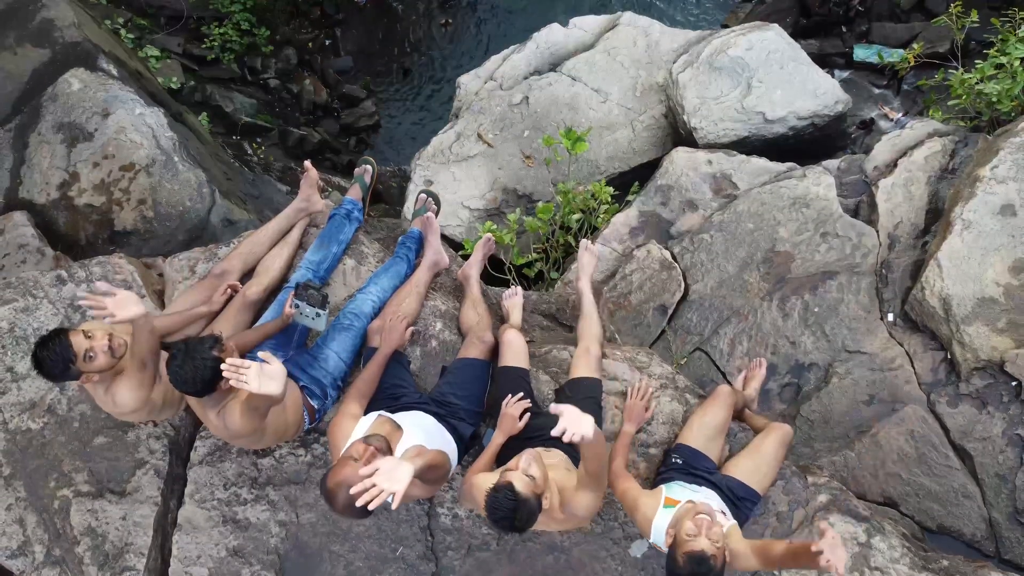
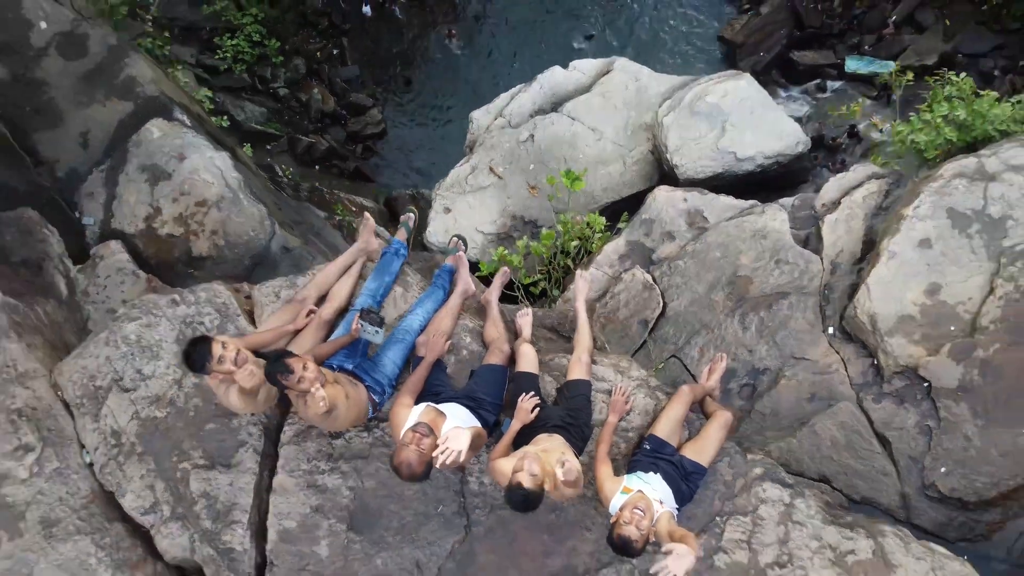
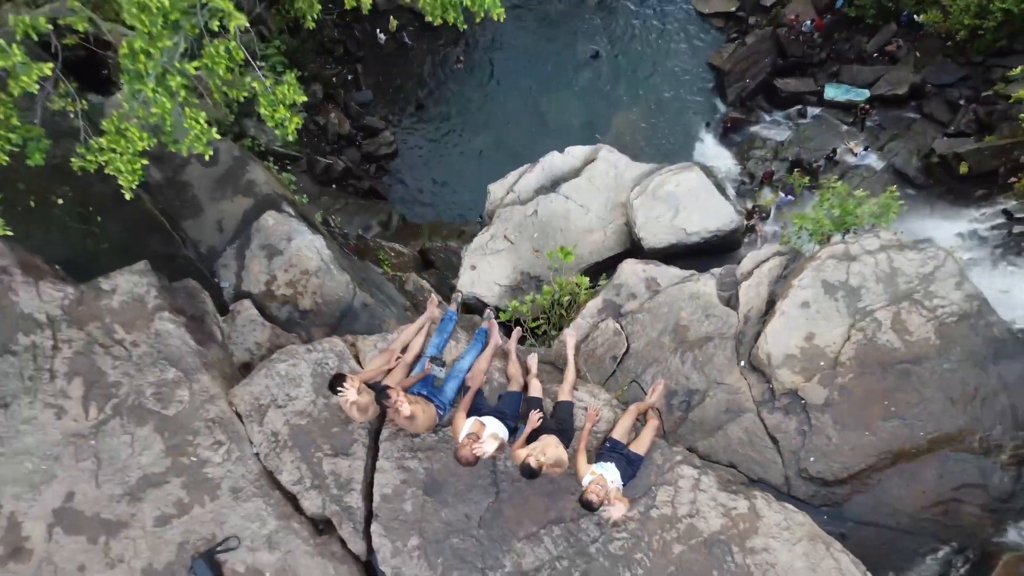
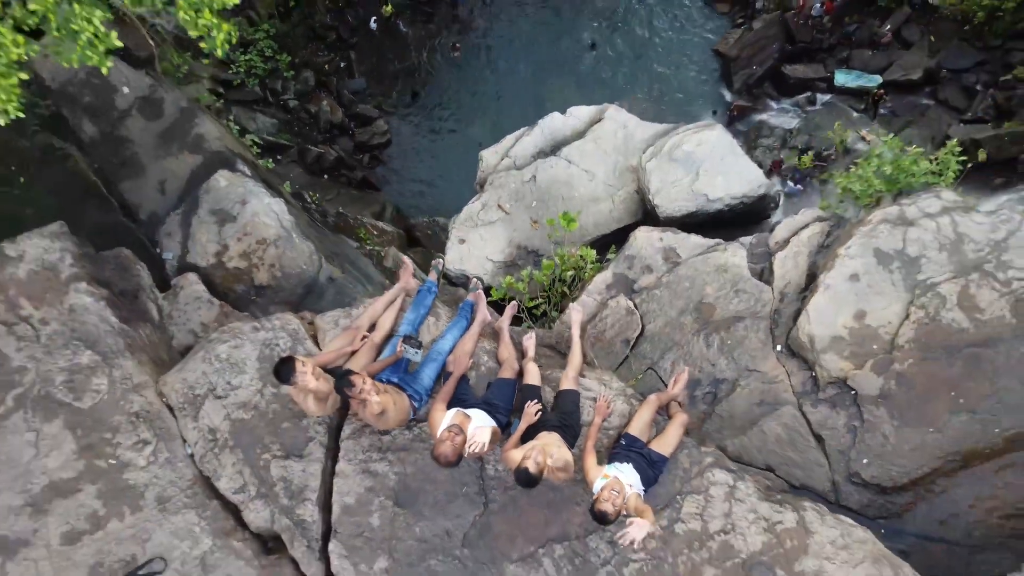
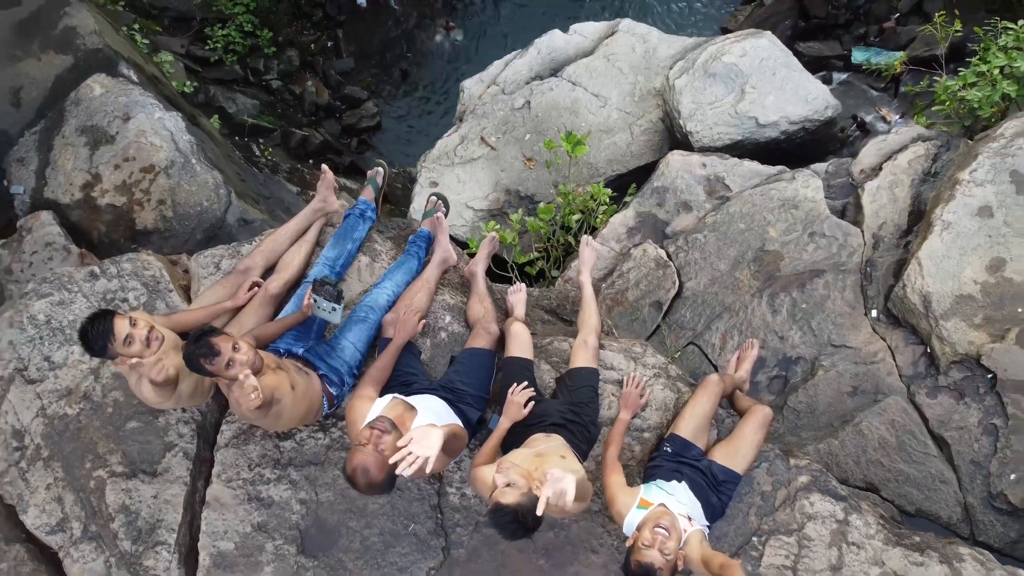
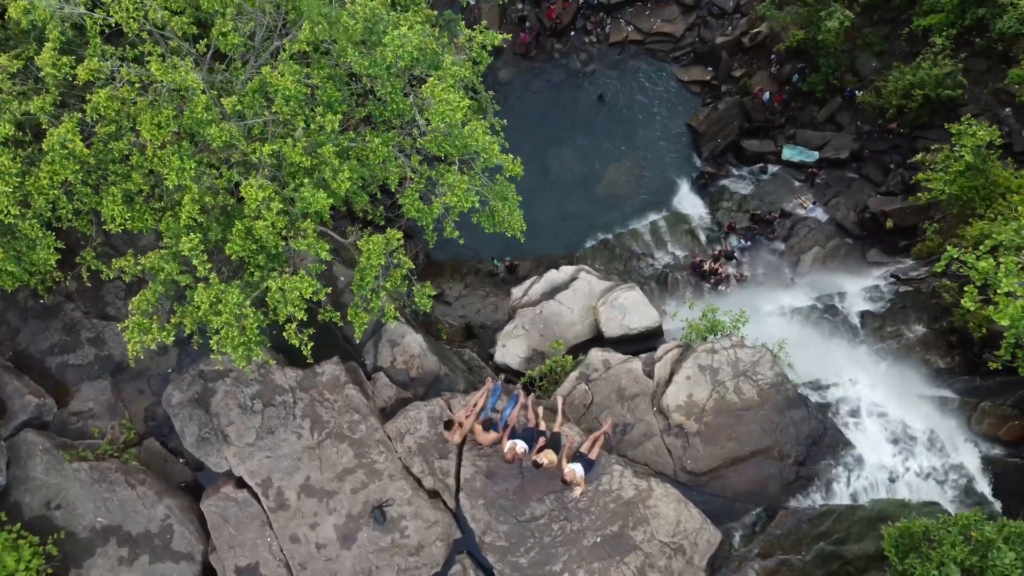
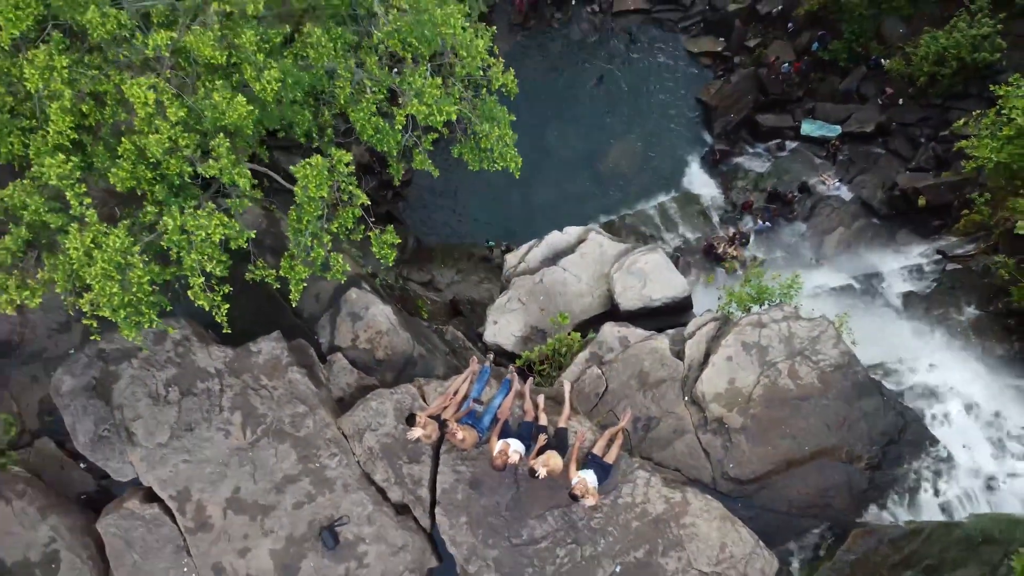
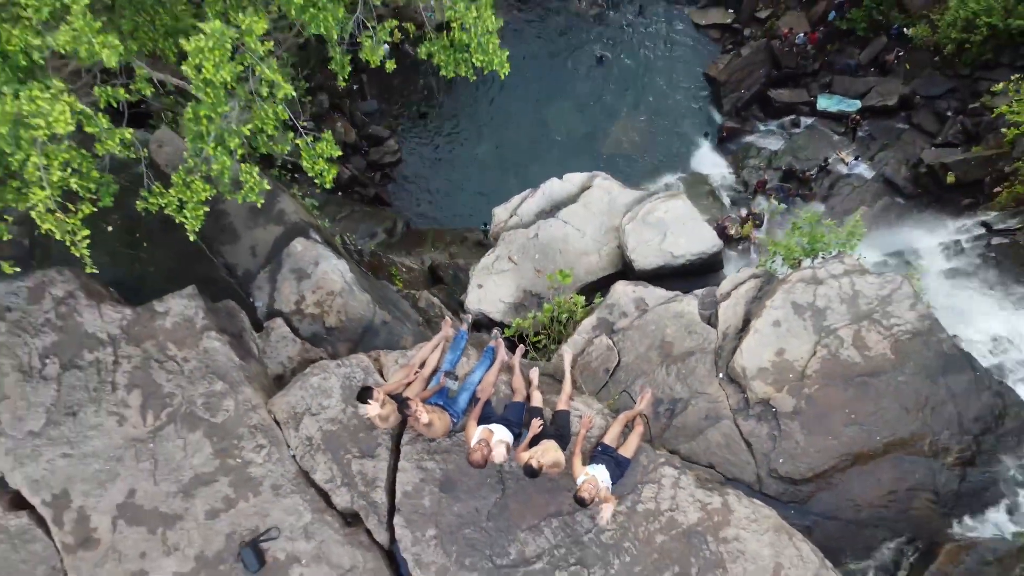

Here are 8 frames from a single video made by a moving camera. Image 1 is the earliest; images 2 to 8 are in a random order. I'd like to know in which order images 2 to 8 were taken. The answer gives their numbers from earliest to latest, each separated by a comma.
5, 2, 4, 3, 8, 7, 6
